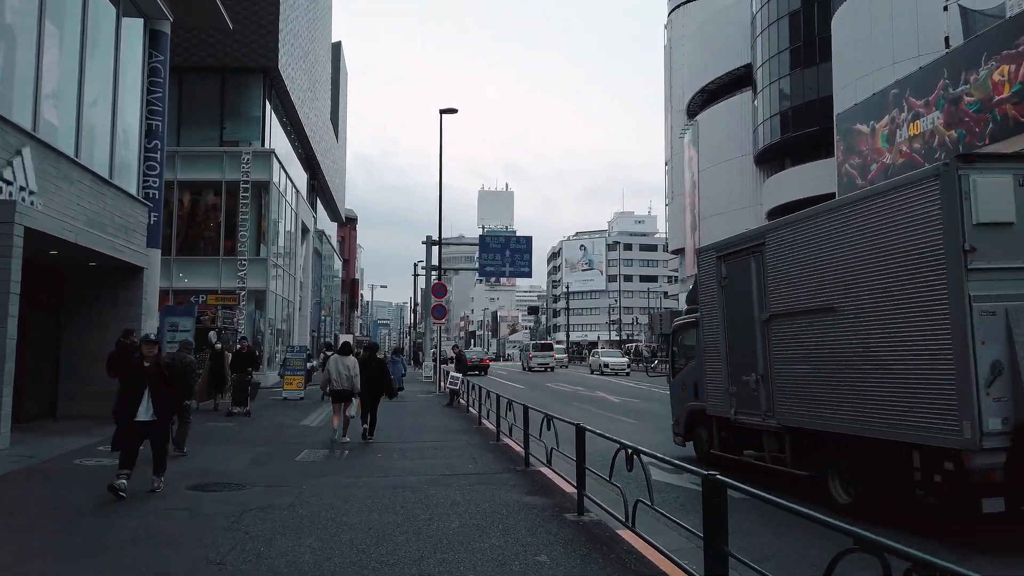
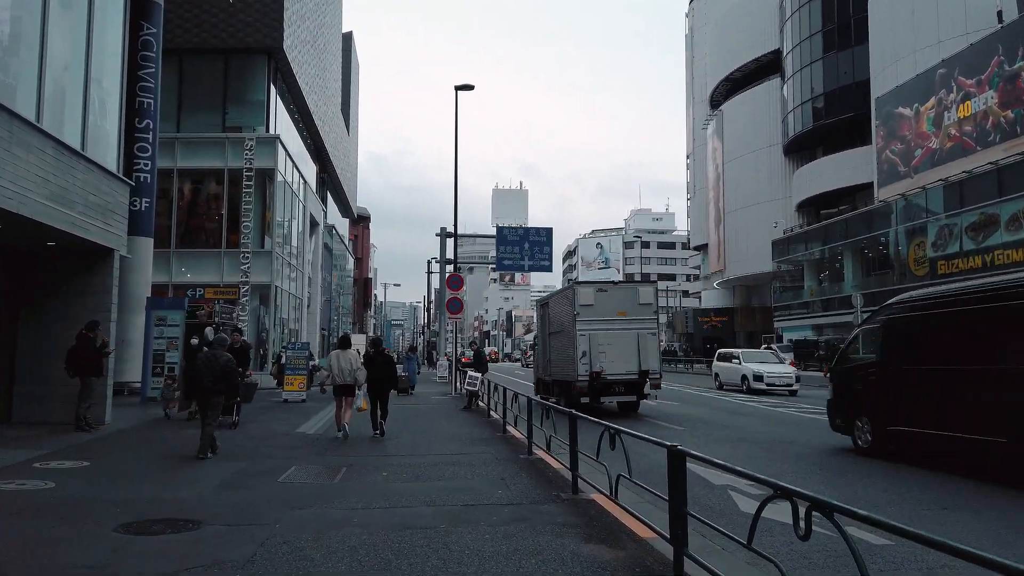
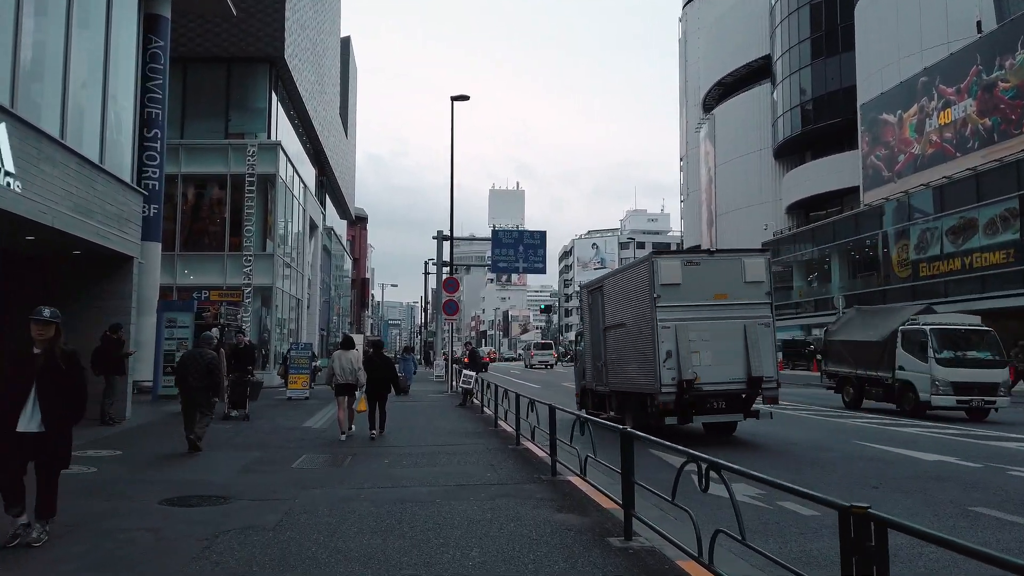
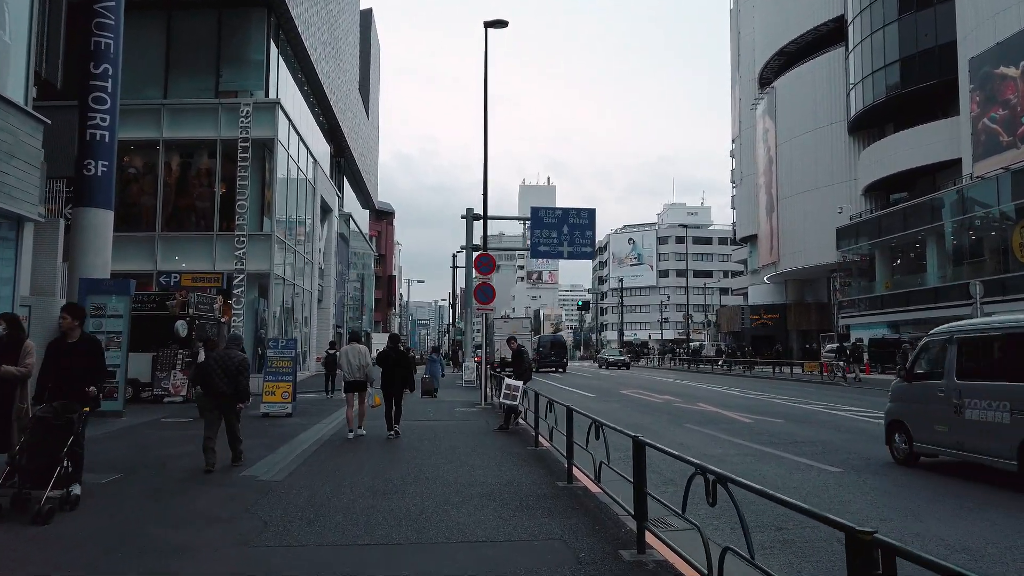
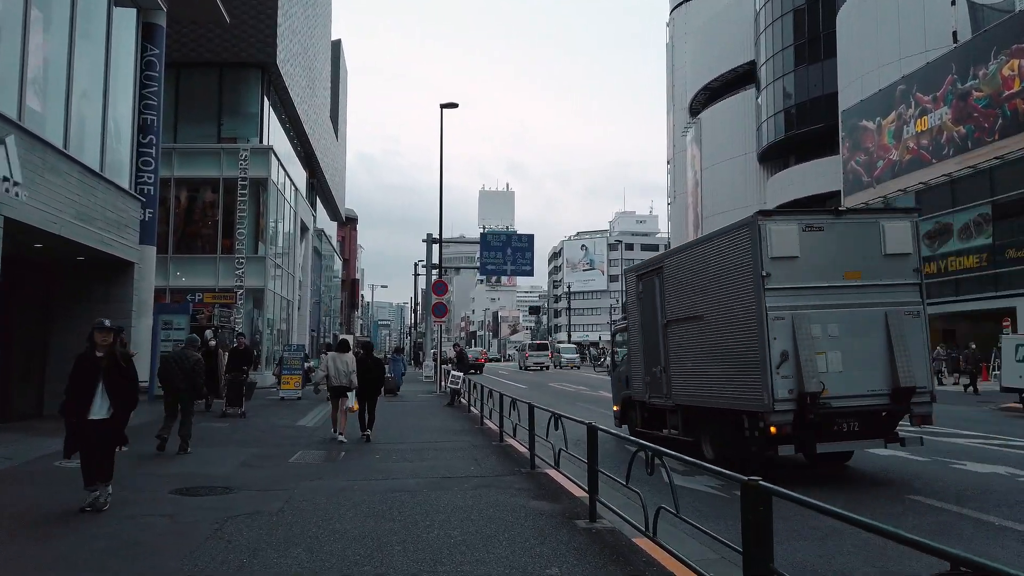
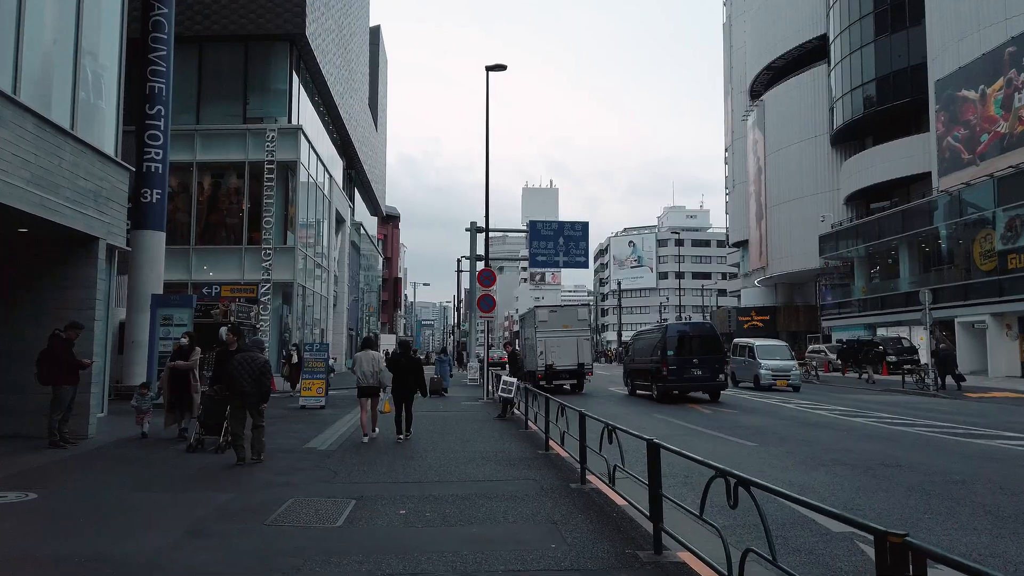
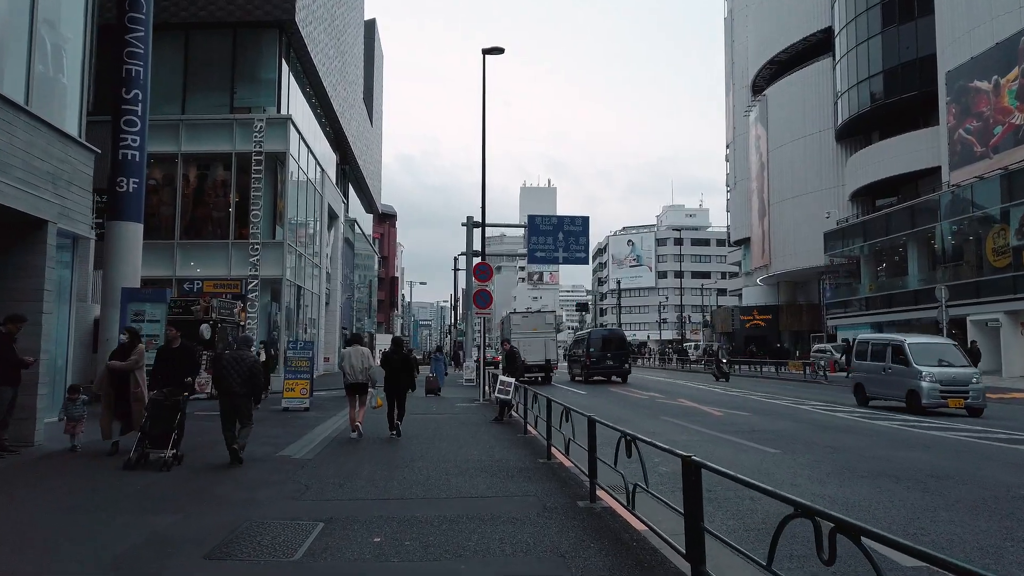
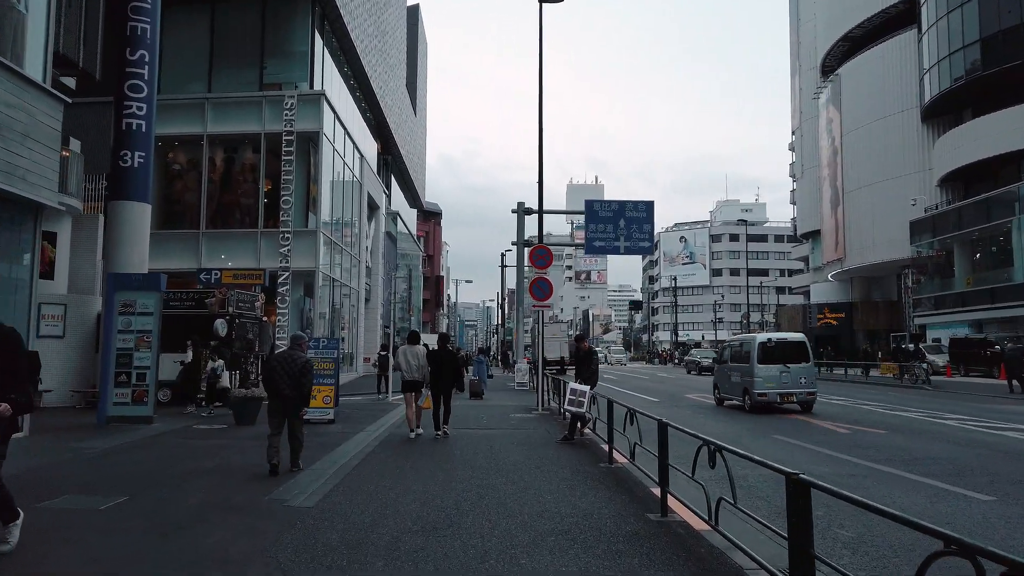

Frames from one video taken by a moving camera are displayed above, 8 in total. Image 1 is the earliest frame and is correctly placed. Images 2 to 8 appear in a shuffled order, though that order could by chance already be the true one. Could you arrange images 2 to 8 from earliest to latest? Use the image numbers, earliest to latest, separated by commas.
5, 3, 2, 6, 7, 4, 8
